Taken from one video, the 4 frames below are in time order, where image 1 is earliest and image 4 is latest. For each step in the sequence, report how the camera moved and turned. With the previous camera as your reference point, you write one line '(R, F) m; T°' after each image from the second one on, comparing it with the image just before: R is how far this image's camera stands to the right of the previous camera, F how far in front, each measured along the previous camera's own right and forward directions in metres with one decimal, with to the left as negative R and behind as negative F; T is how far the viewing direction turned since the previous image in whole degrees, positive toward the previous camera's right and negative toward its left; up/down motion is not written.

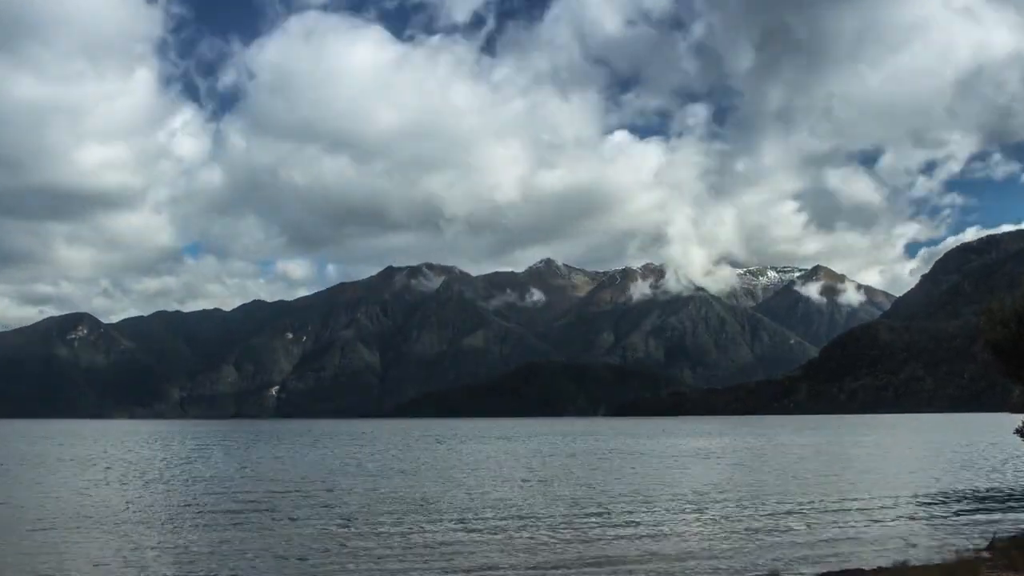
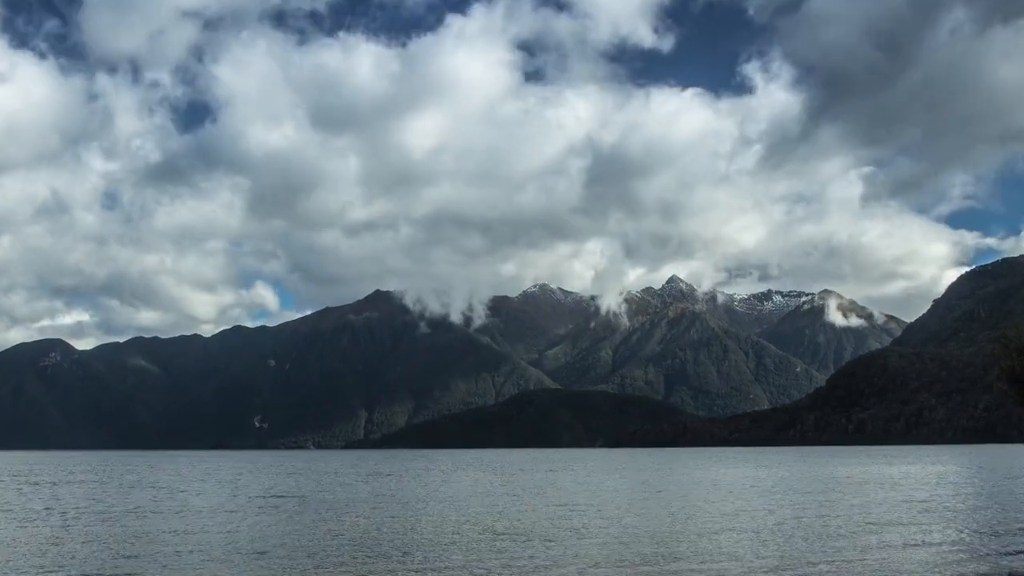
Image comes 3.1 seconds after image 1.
(+1.8, +17.2) m; 0°
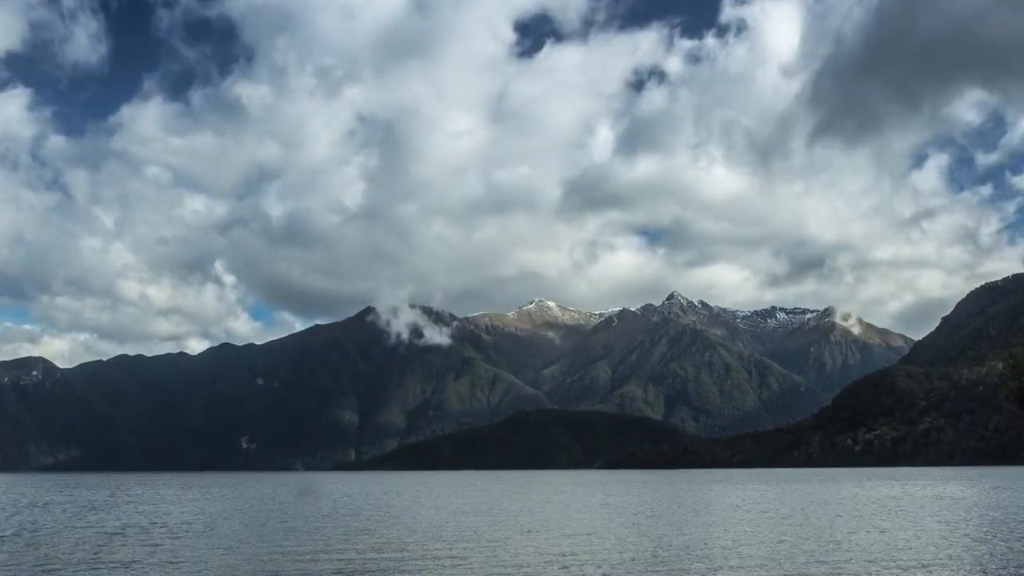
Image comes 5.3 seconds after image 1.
(+2.6, +10.7) m; 0°
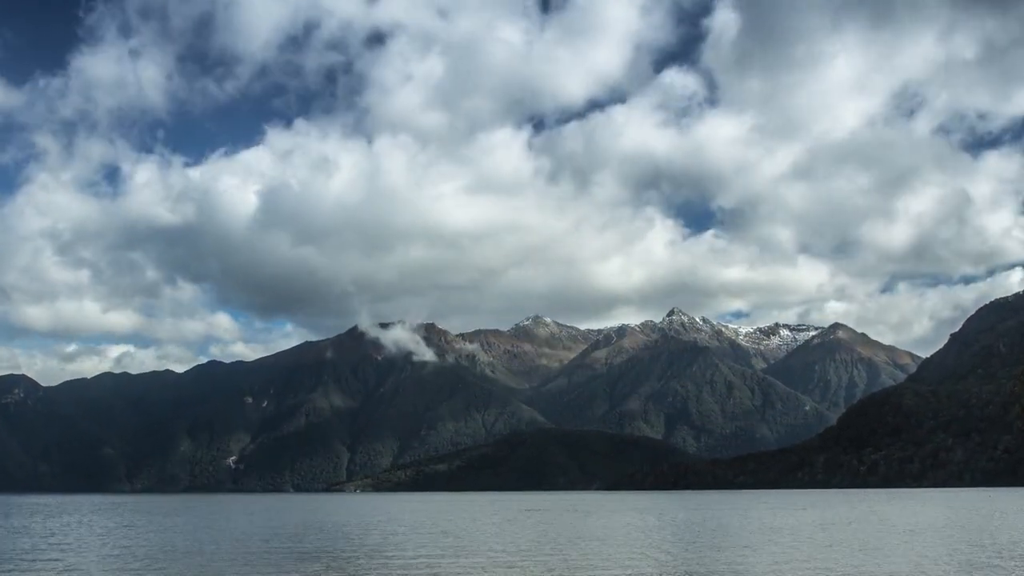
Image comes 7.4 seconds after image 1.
(+2.6, +9.7) m; 0°
